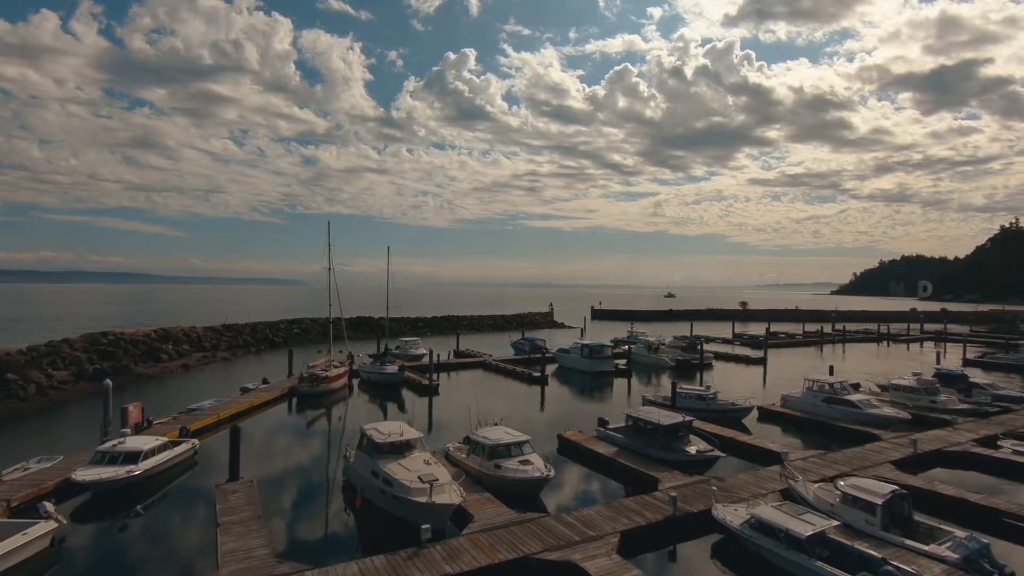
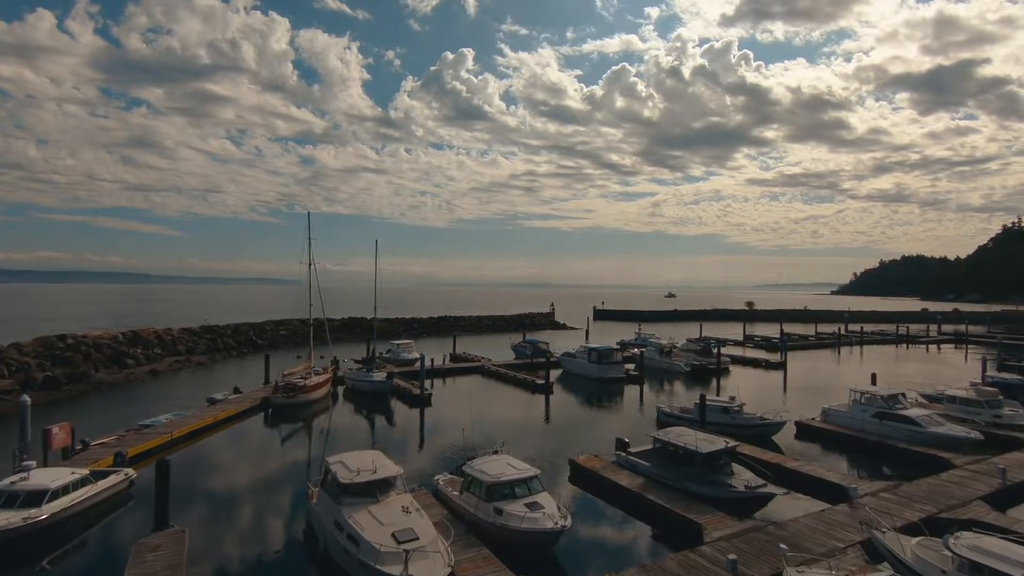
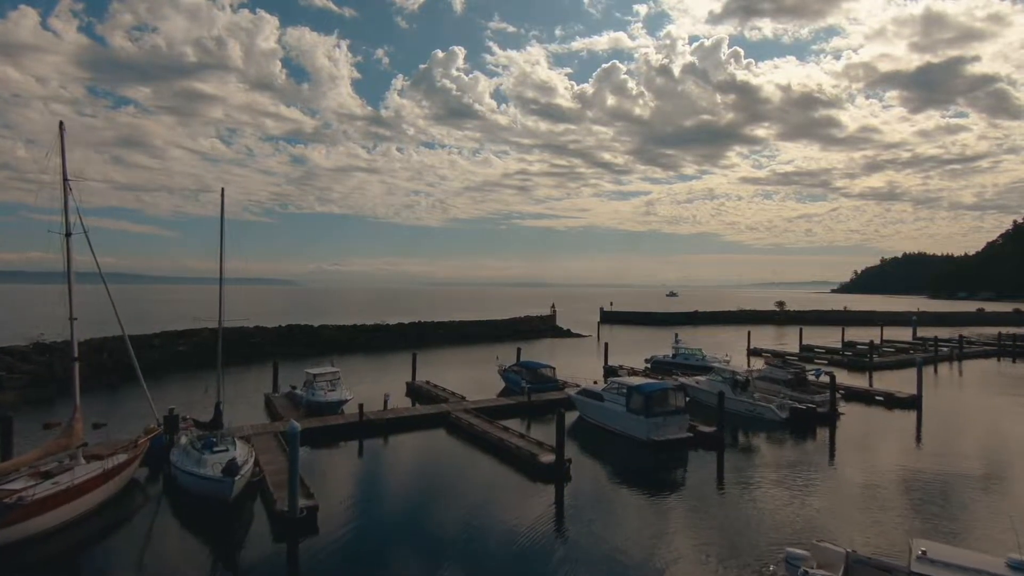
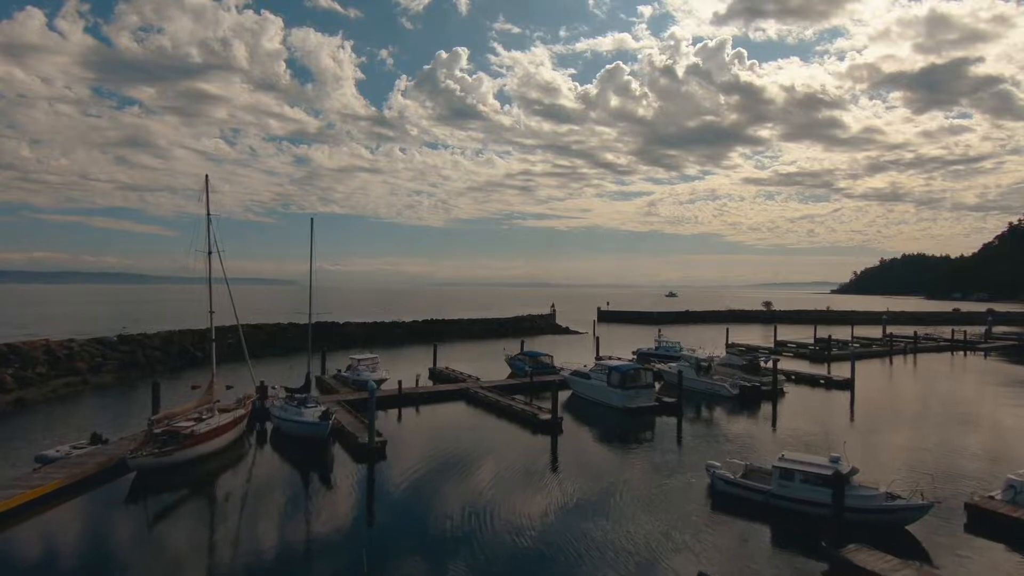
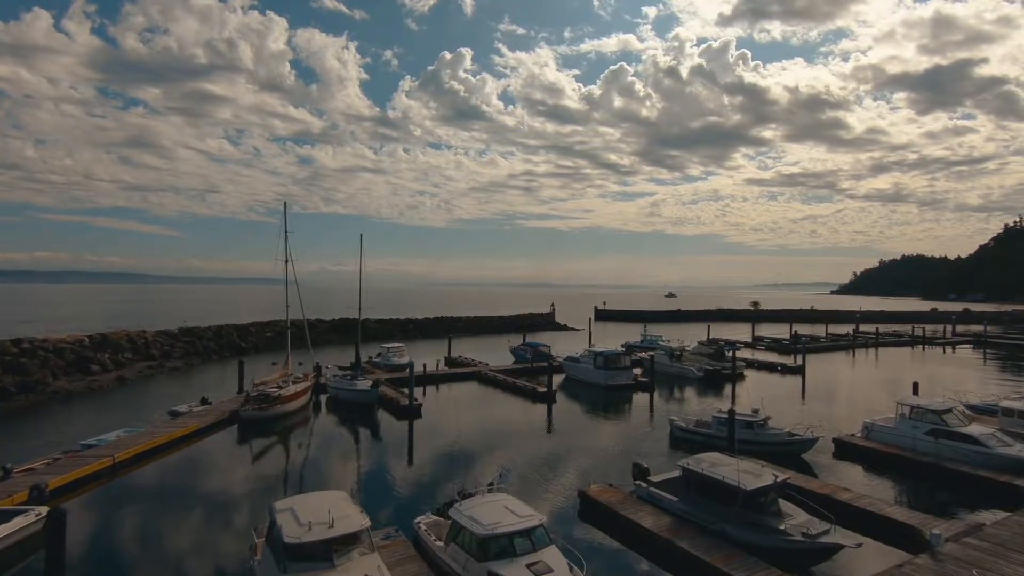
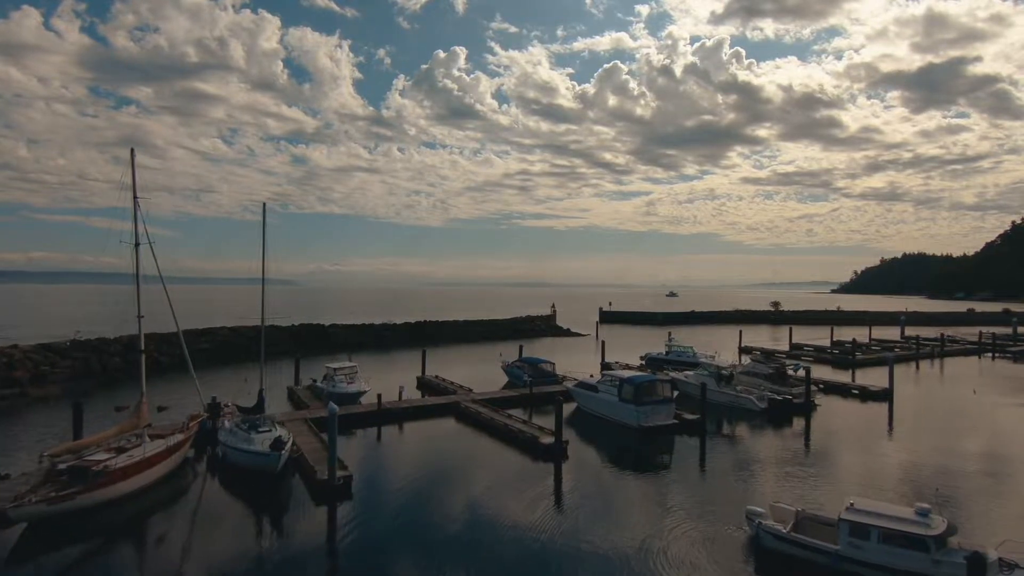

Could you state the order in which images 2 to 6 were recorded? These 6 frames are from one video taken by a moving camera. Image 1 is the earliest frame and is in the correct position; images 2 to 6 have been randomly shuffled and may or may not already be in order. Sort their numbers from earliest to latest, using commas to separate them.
2, 5, 4, 6, 3
